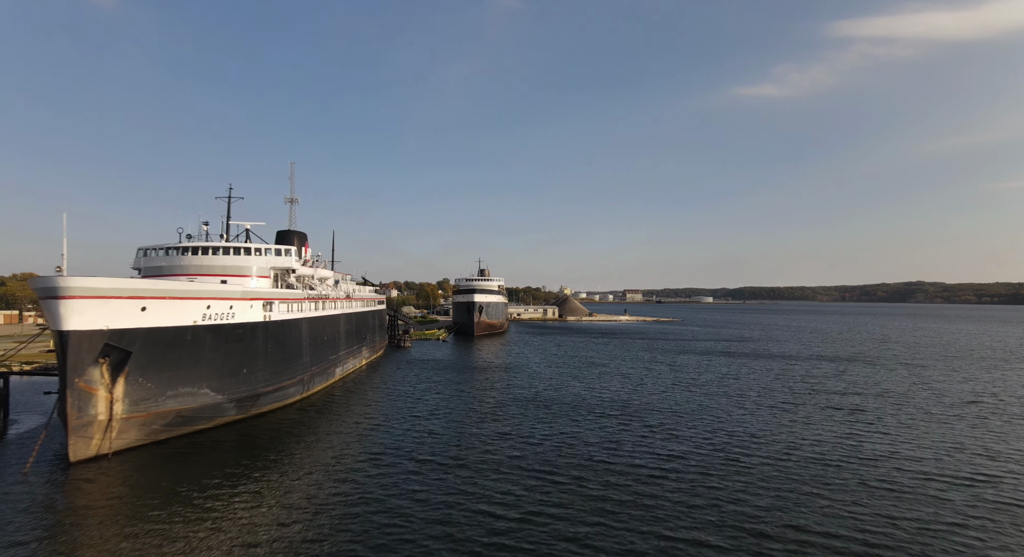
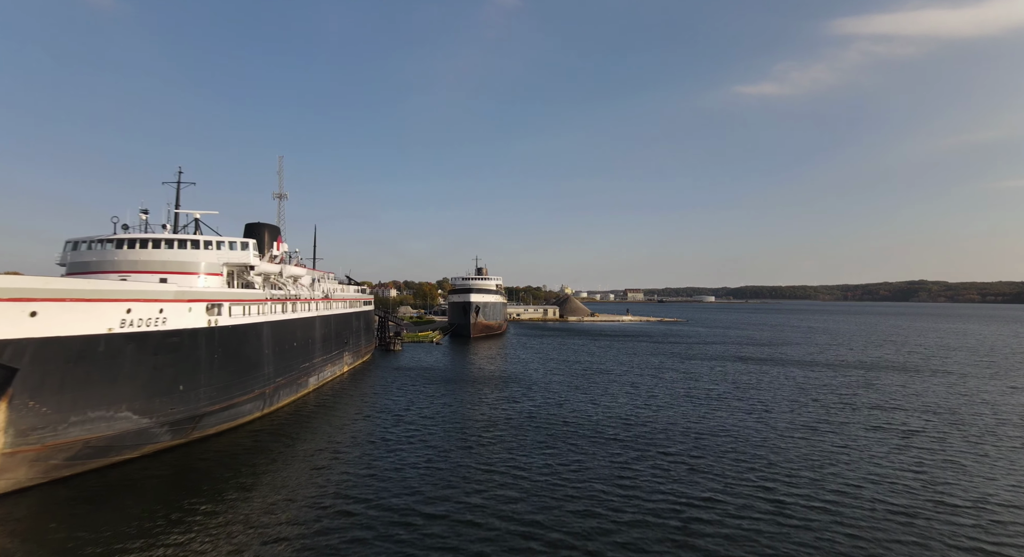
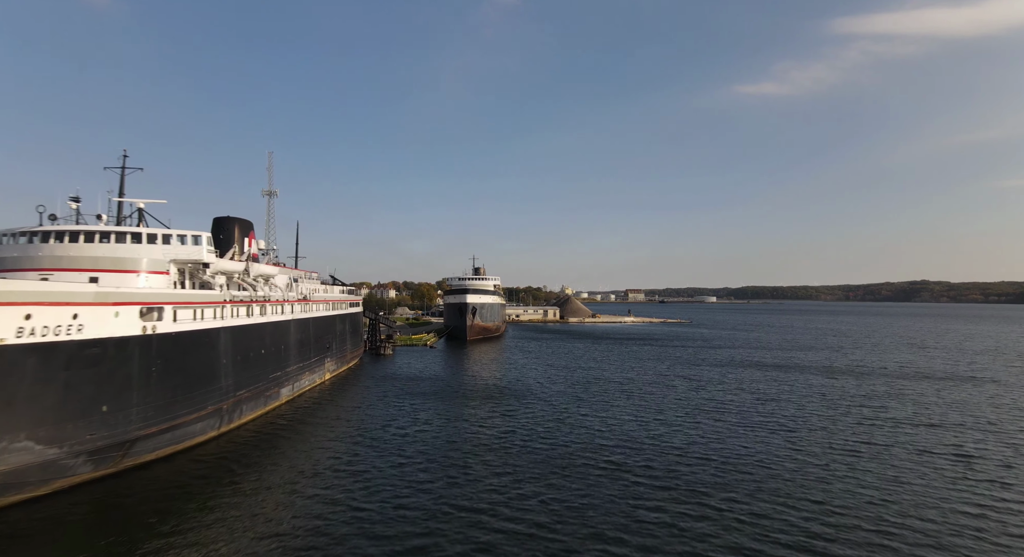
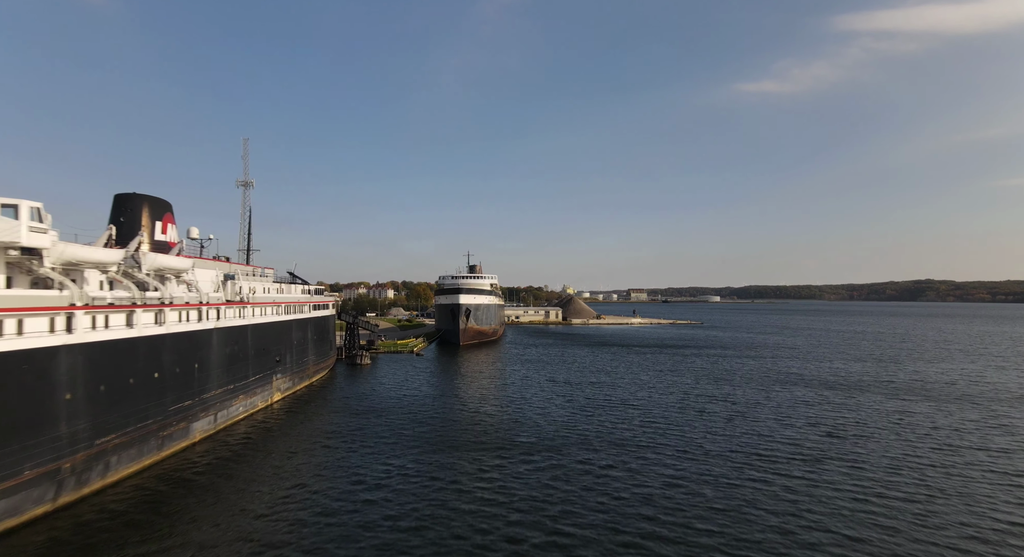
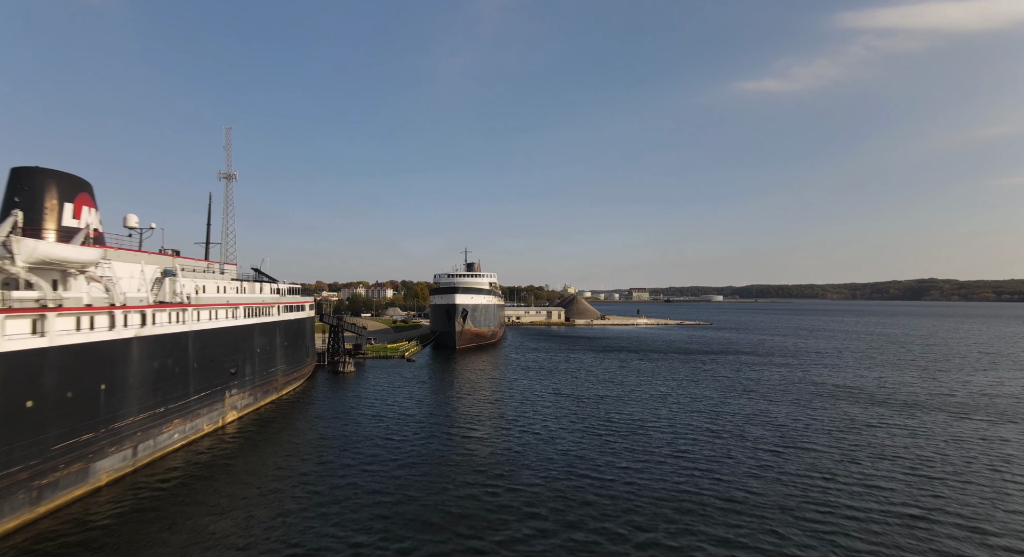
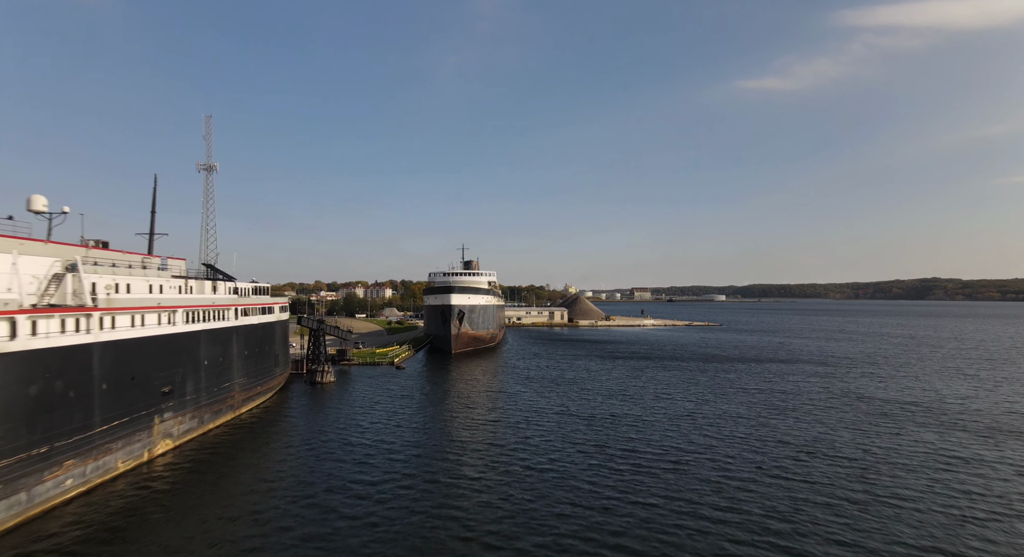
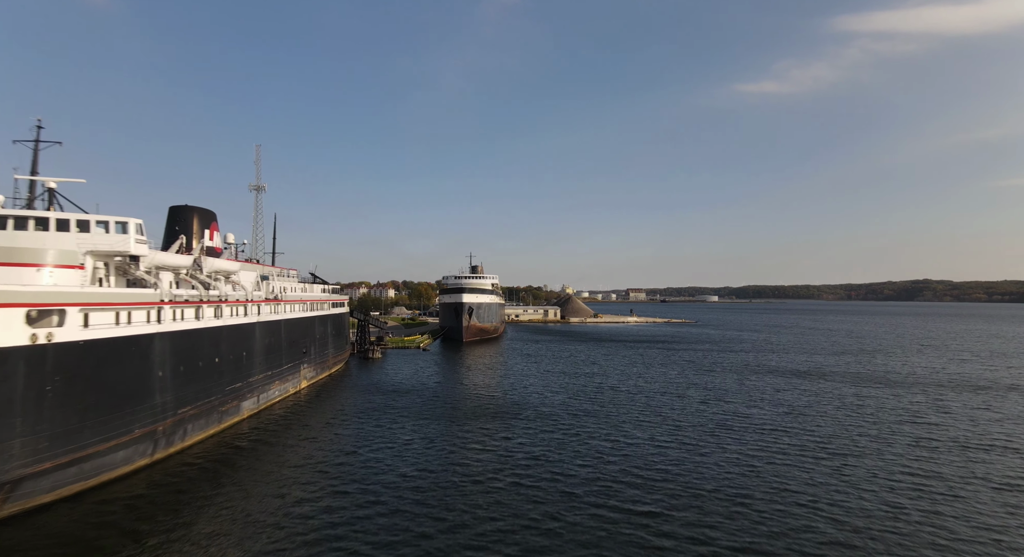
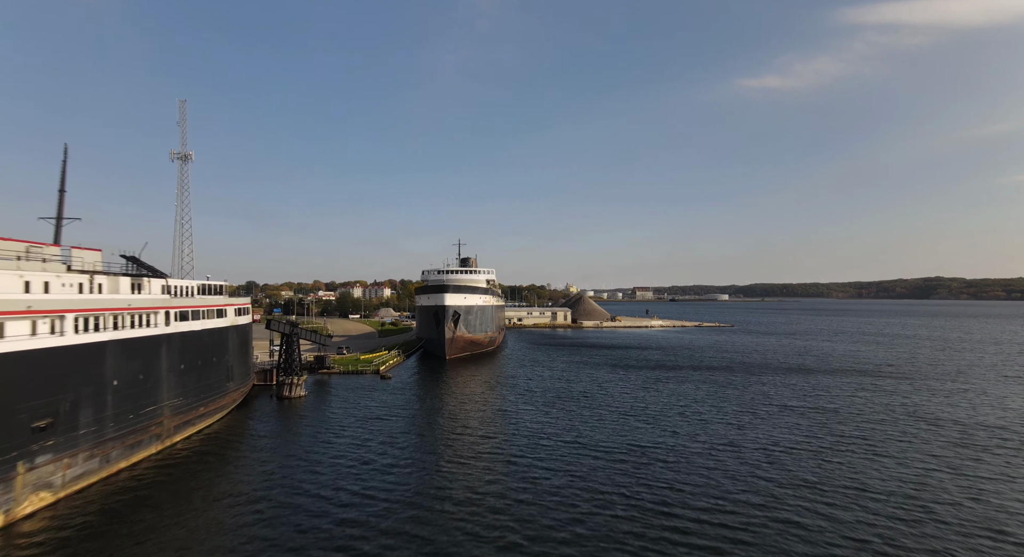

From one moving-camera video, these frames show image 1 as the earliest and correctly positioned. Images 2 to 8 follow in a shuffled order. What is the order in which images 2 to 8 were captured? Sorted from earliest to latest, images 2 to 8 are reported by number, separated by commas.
2, 3, 7, 4, 5, 6, 8
